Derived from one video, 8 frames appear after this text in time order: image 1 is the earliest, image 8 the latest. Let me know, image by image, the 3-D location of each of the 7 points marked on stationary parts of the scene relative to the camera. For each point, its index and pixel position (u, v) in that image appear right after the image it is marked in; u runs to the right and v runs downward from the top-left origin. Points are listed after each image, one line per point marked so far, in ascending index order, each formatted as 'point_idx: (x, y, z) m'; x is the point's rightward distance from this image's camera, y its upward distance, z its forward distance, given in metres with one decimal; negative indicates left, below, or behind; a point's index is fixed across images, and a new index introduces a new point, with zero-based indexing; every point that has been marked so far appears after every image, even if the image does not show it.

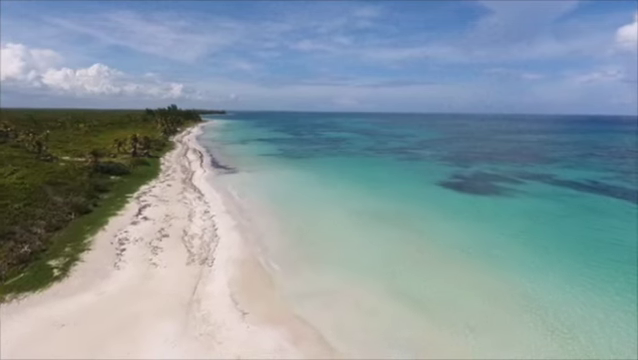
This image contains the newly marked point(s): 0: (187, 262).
0: (-5.4, -3.4, +17.5) m
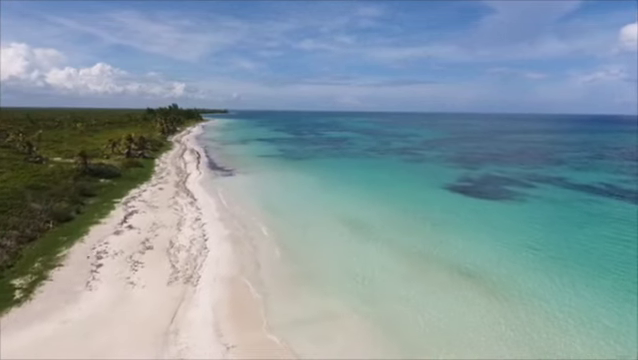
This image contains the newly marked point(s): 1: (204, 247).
0: (-5.5, -3.7, +15.6) m
1: (-5.2, -3.0, +19.4) m
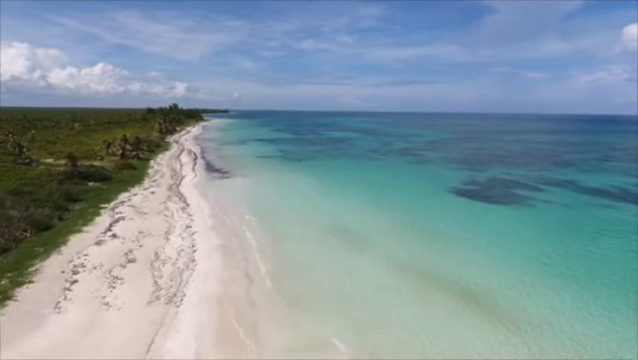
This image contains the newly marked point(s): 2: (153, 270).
0: (-5.5, -3.9, +13.9) m
1: (-5.3, -3.3, +17.8) m
2: (-6.4, -3.5, +16.6) m
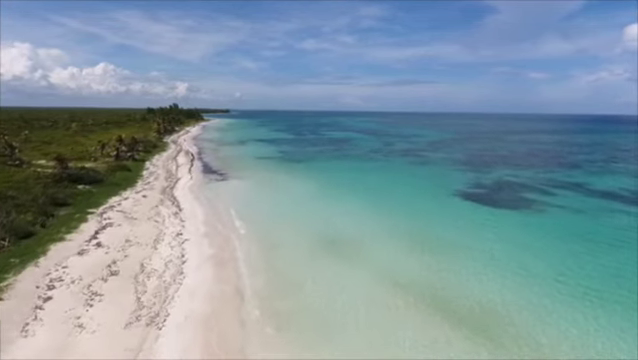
0: (-5.6, -4.1, +12.6) m
1: (-5.4, -3.5, +16.4) m
2: (-6.5, -3.7, +15.2) m
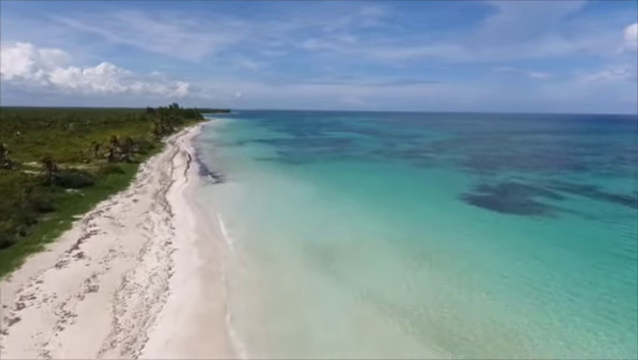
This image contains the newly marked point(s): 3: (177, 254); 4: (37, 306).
0: (-5.7, -4.4, +11.2) m
1: (-5.4, -3.8, +15.0) m
2: (-6.6, -3.9, +13.8) m
3: (-6.1, -3.2, +18.5) m
4: (-8.8, -3.9, +13.3) m
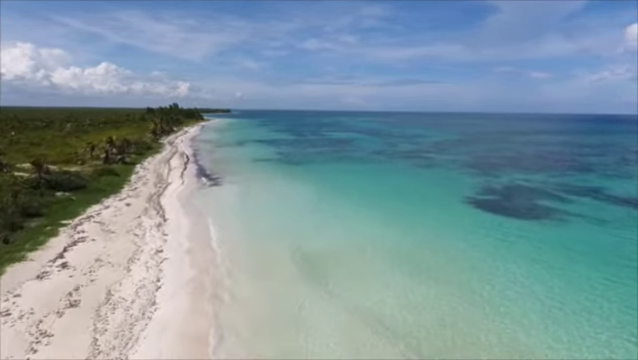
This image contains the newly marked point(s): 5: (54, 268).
0: (-5.7, -4.6, +10.1) m
1: (-5.5, -4.0, +14.0) m
2: (-6.6, -4.1, +12.8) m
3: (-6.2, -3.4, +17.4) m
4: (-8.8, -4.1, +12.3) m
5: (-10.3, -3.4, +16.5) m
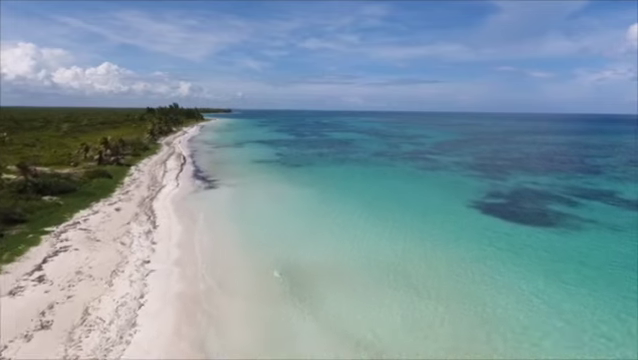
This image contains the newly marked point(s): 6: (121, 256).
0: (-5.8, -4.8, +8.8) m
1: (-5.5, -4.2, +12.7) m
2: (-6.7, -4.4, +11.5) m
3: (-6.2, -3.6, +16.1) m
4: (-8.9, -4.4, +11.0) m
5: (-10.3, -3.6, +15.2) m
6: (-8.4, -3.2, +18.2) m
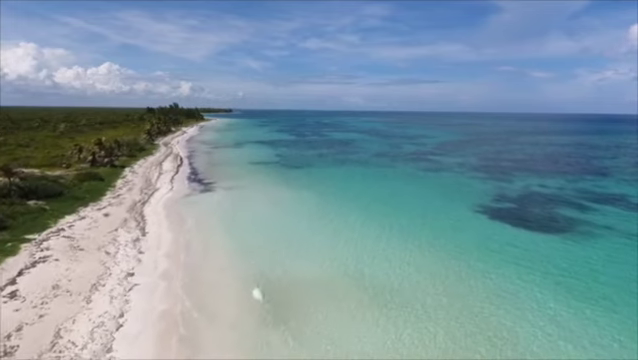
0: (-5.9, -5.1, +7.5) m
1: (-5.6, -4.4, +11.3) m
2: (-6.8, -4.6, +10.1) m
3: (-6.3, -3.8, +14.8) m
4: (-9.0, -4.6, +9.6) m
5: (-10.4, -3.9, +13.9) m
6: (-8.5, -3.4, +16.9) m
